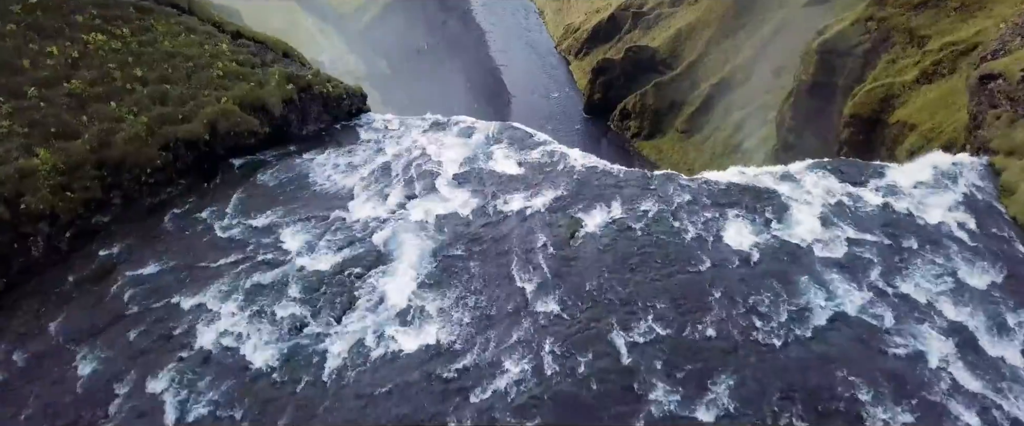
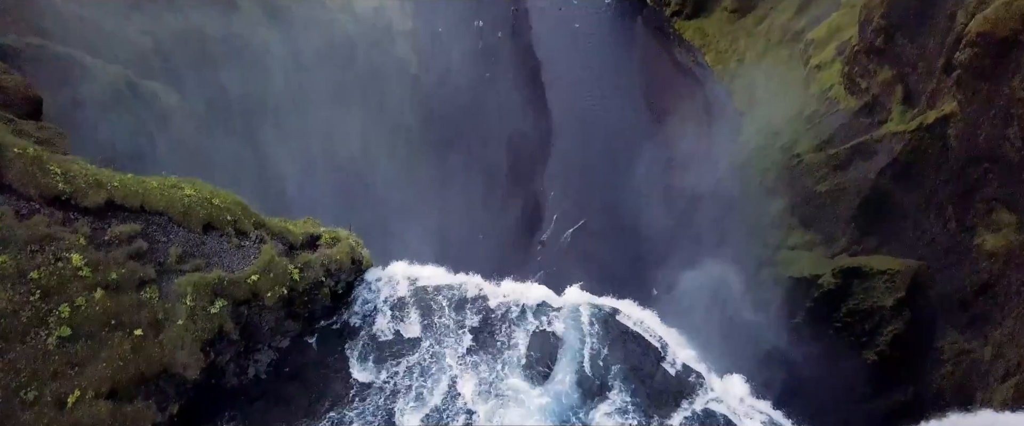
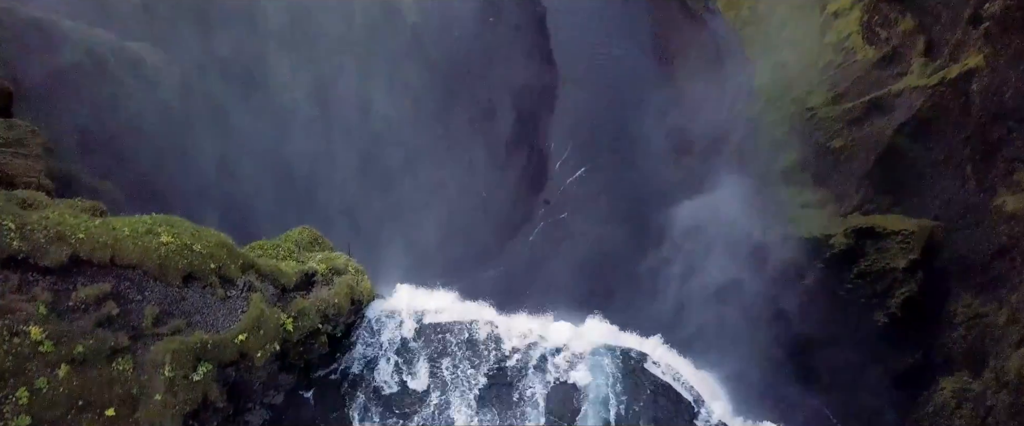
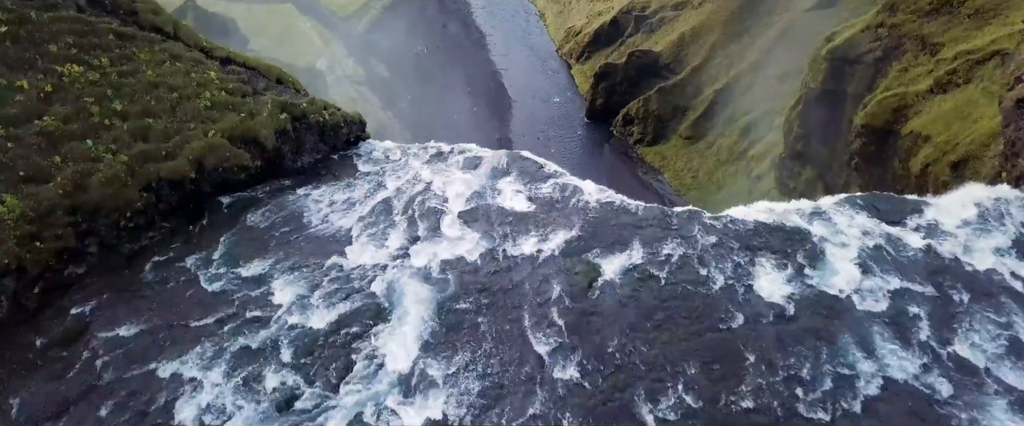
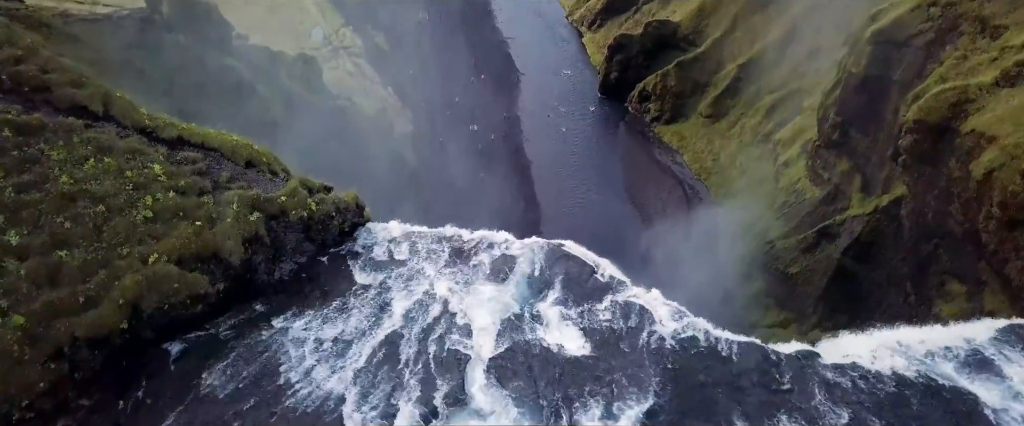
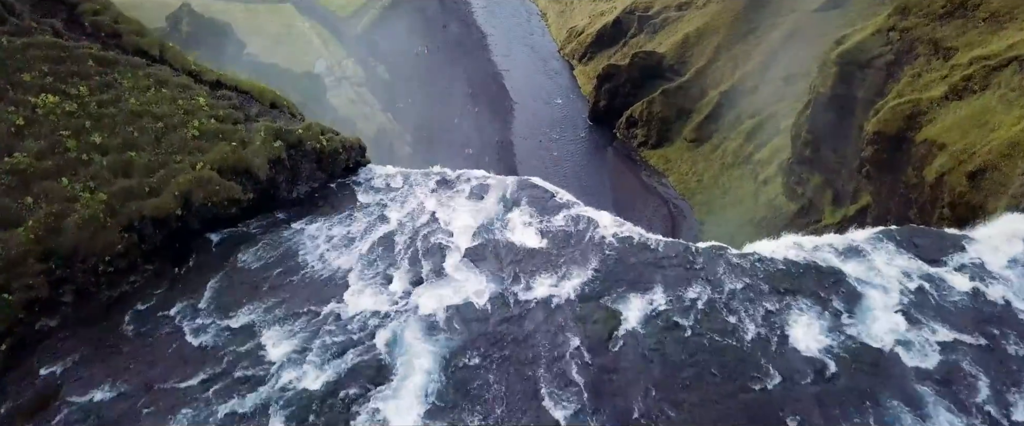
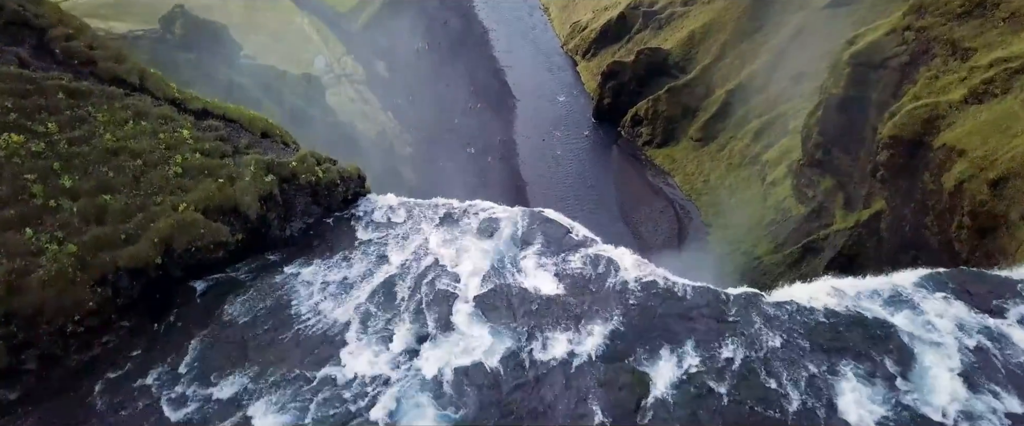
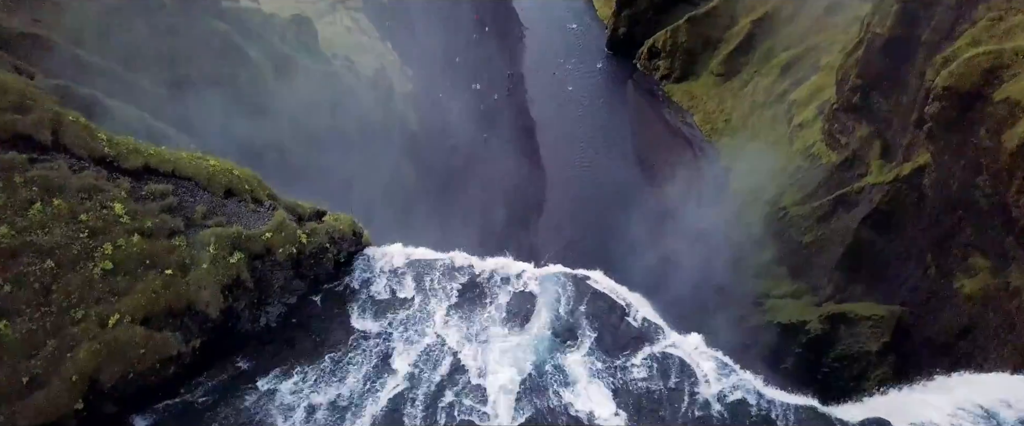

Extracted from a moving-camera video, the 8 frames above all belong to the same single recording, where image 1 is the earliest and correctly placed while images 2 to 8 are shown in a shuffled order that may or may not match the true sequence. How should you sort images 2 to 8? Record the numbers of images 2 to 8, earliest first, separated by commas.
4, 6, 7, 5, 8, 2, 3
